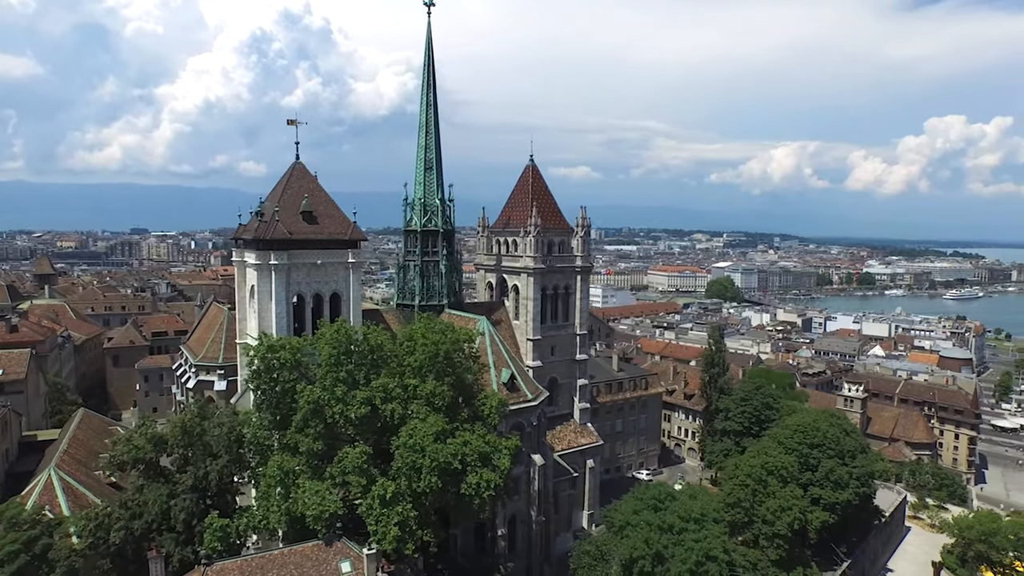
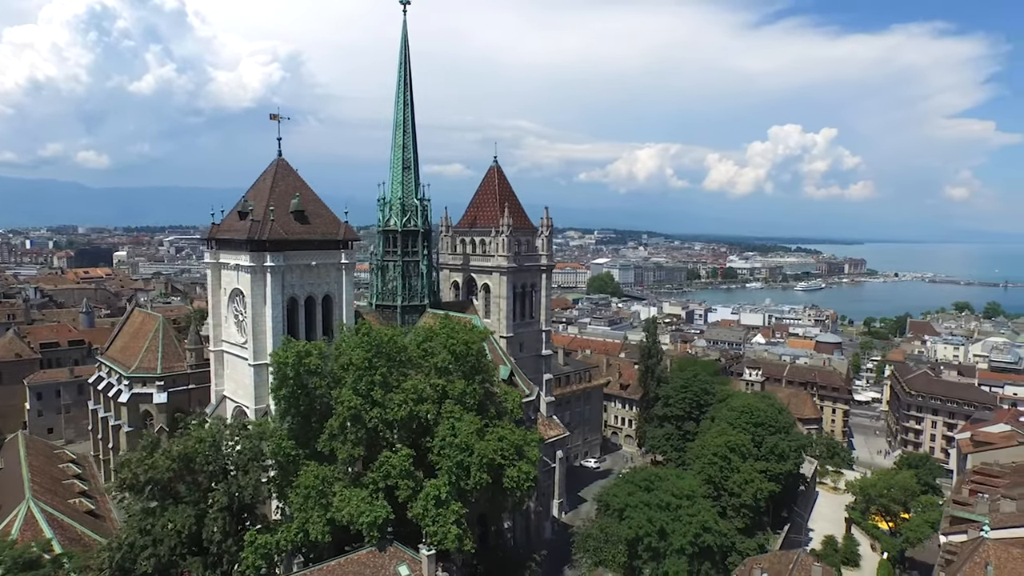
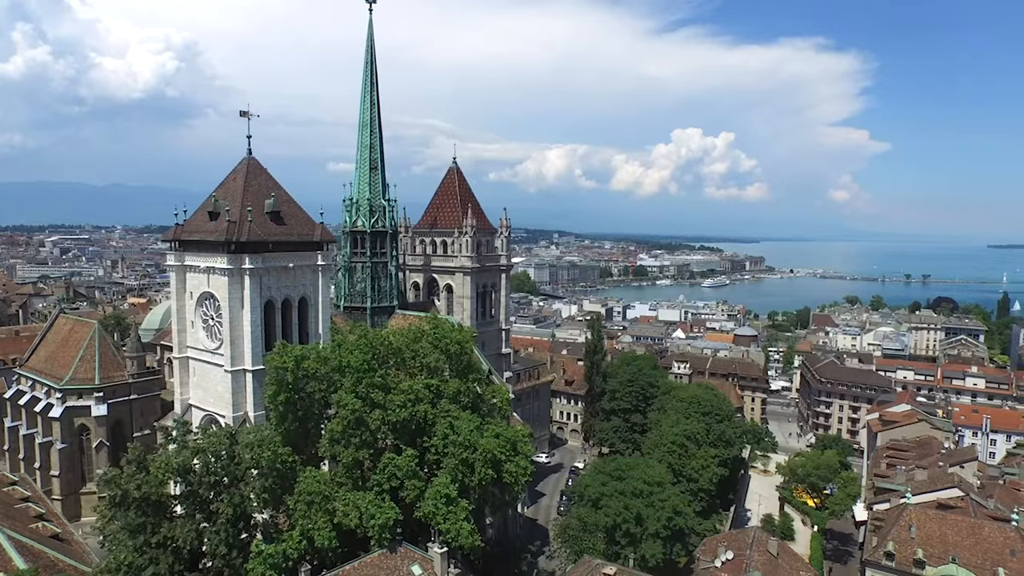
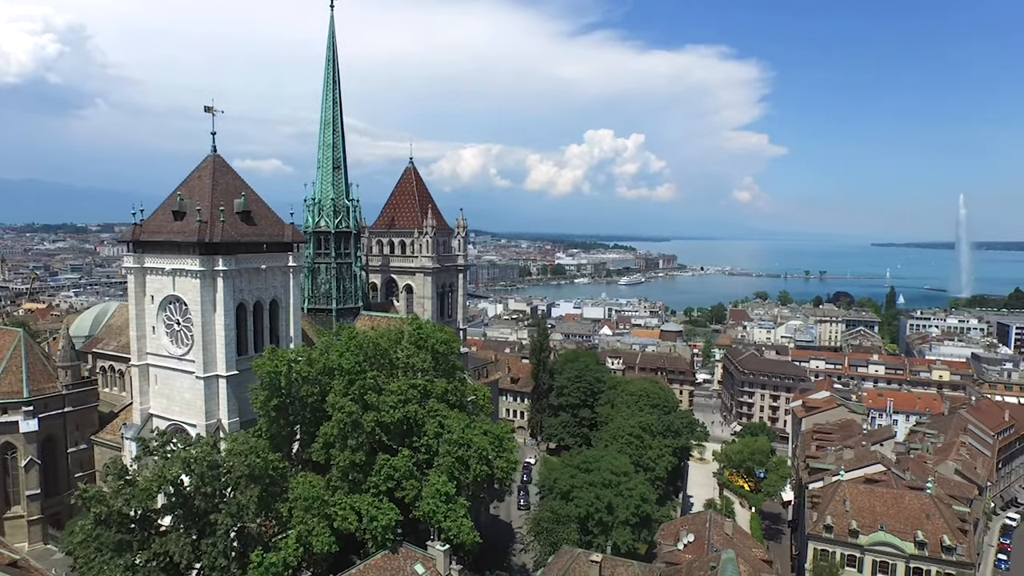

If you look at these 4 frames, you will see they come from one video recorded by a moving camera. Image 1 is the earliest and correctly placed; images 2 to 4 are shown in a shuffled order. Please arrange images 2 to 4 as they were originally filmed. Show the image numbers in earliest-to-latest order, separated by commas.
2, 3, 4
